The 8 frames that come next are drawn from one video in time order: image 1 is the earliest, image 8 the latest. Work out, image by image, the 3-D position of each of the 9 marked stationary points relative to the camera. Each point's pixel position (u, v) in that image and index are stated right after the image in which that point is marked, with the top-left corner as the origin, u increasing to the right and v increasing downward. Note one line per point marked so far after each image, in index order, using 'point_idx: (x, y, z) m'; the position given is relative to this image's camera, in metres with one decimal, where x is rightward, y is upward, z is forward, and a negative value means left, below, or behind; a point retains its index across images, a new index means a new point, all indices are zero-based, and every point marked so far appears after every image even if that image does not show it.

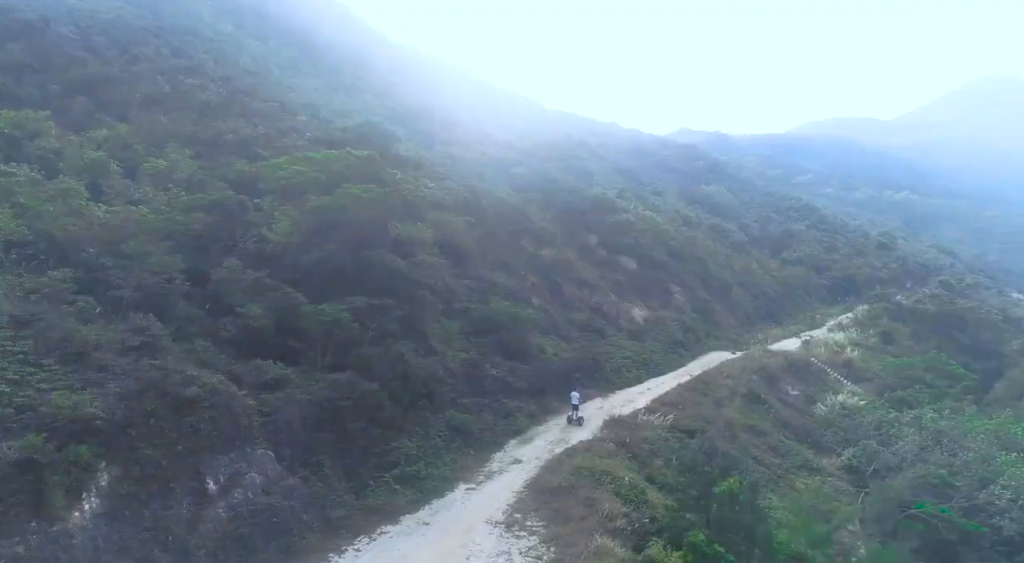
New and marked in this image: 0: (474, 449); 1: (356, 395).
0: (-0.7, -3.2, +12.8) m
1: (-2.7, -1.9, +11.2) m
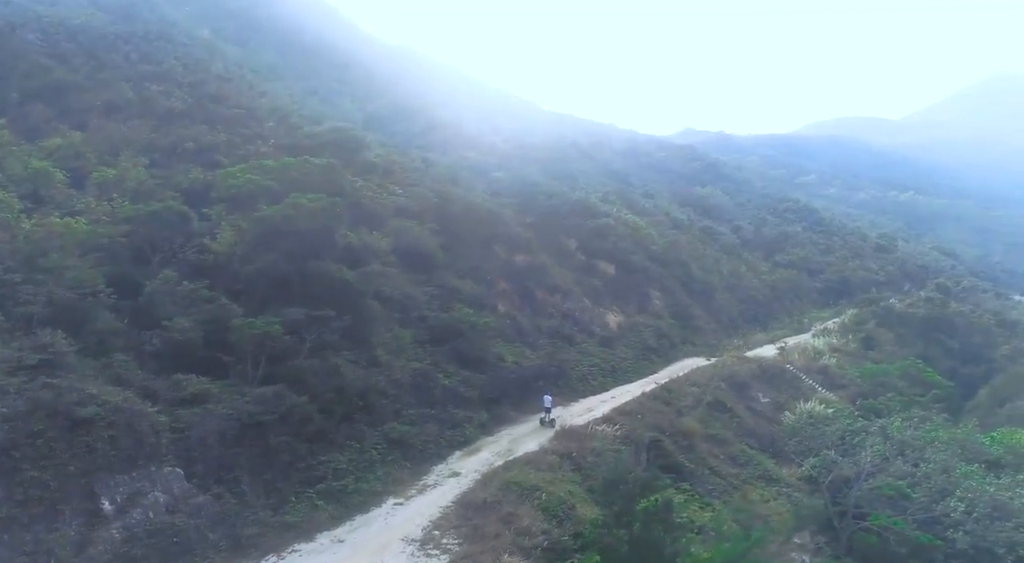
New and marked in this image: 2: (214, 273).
0: (-1.9, -3.5, +12.7) m
1: (-3.9, -2.1, +11.1) m
2: (-6.1, +0.2, +13.5) m
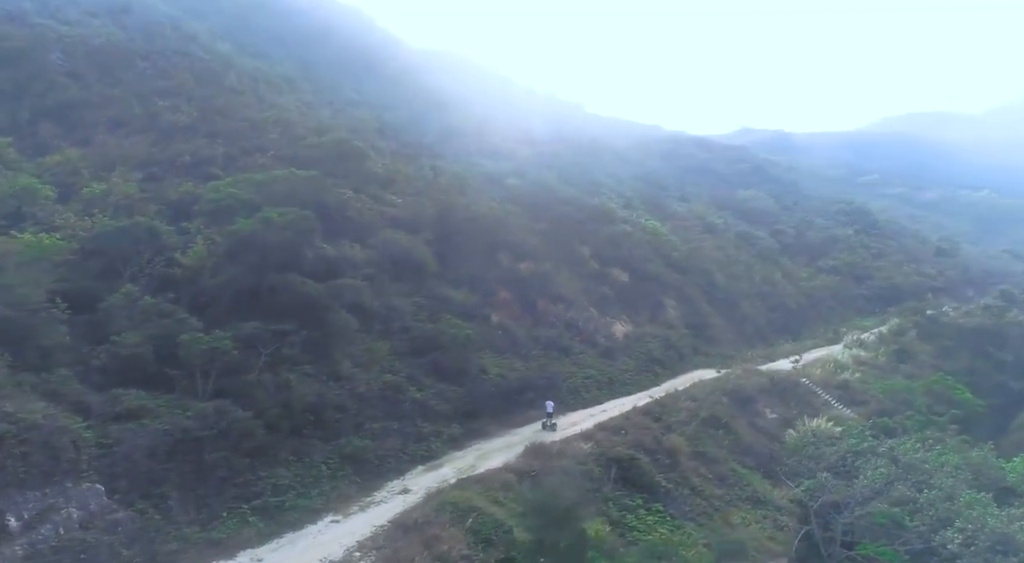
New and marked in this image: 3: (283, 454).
0: (-2.8, -3.8, +12.7) m
1: (-4.9, -2.4, +11.2) m
2: (-6.9, -0.1, +13.8) m
3: (-4.1, -3.1, +11.8) m
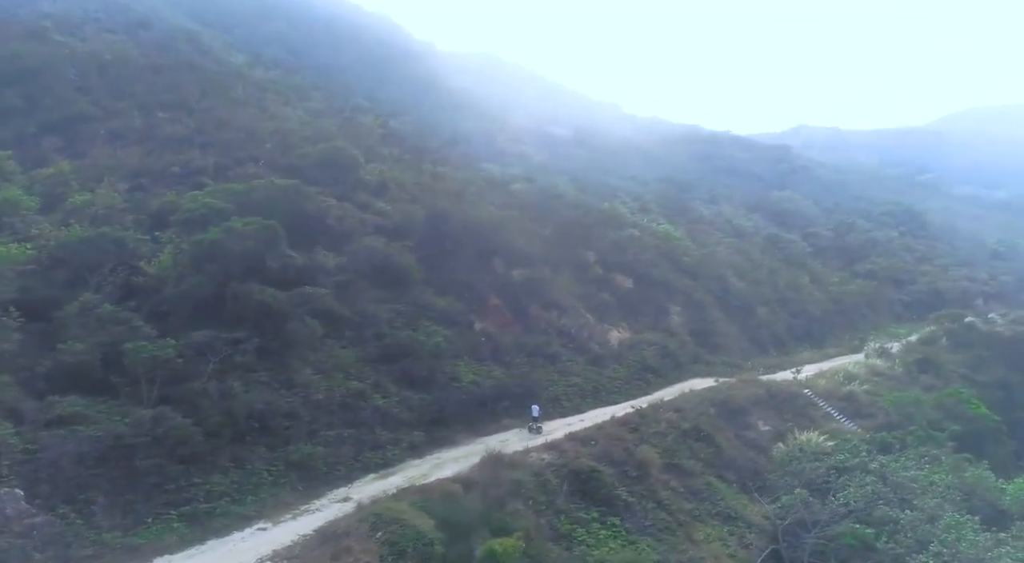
0: (-4.0, -4.0, +12.8) m
1: (-6.2, -2.6, +11.5) m
2: (-8.0, -0.3, +14.3) m
3: (-5.3, -3.3, +12.0) m
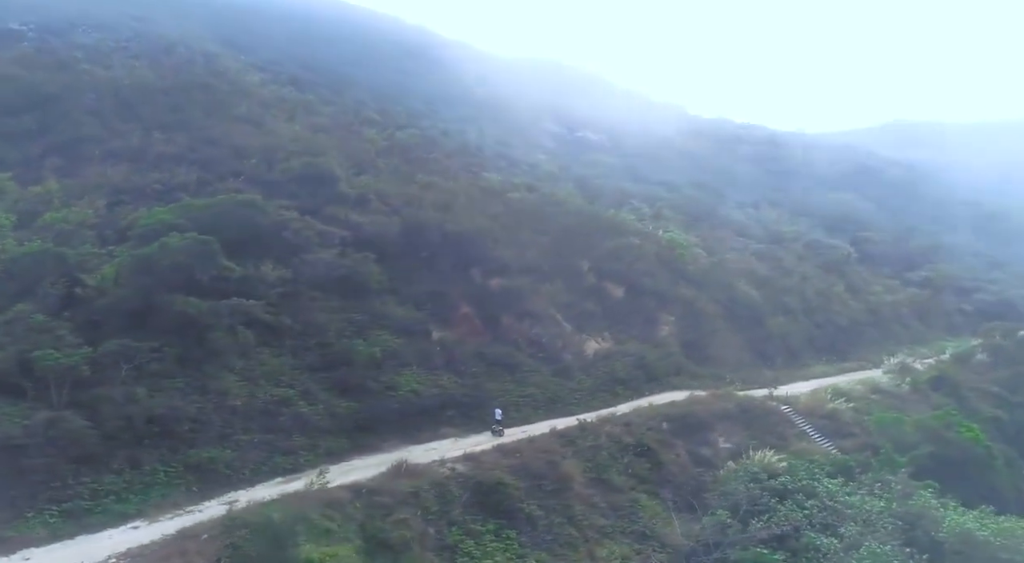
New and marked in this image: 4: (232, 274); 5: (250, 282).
0: (-6.4, -4.2, +13.6) m
1: (-8.7, -2.9, +12.6) m
2: (-10.2, -0.6, +15.6) m
3: (-7.8, -3.5, +13.0) m
4: (-8.0, +0.2, +18.2) m
5: (-7.5, 0.0, +18.5) m
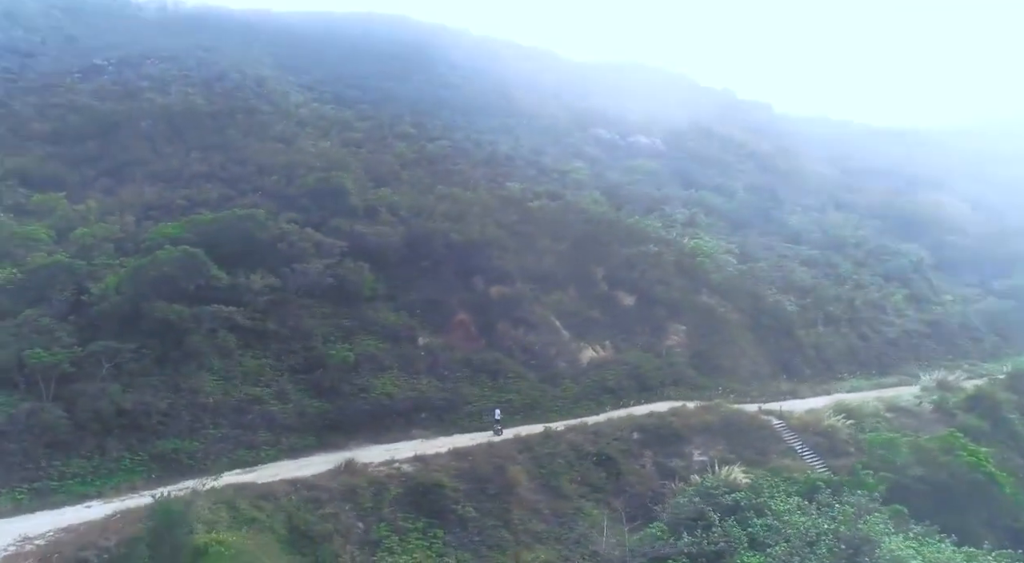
0: (-8.1, -4.5, +15.3) m
1: (-10.6, -3.1, +14.7) m
2: (-11.6, -0.8, +17.8) m
3: (-9.6, -3.7, +14.9) m
4: (-9.0, -0.1, +20.2) m
5: (-8.5, -0.3, +20.3) m
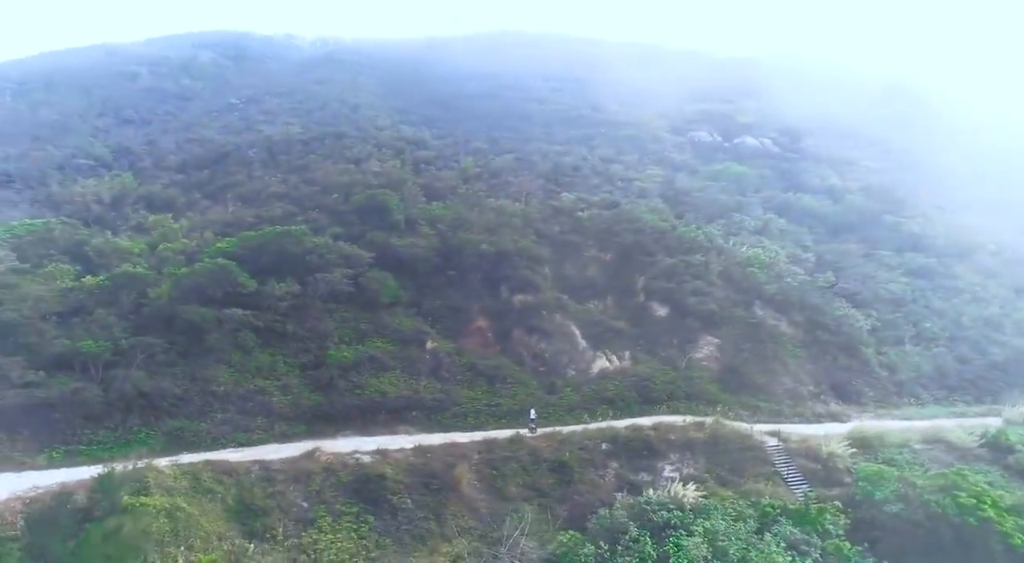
0: (-9.8, -4.7, +18.7) m
1: (-12.4, -3.3, +18.8) m
2: (-12.5, -1.0, +22.1) m
3: (-11.4, -4.0, +18.7) m
4: (-9.4, -0.3, +23.6) m
5: (-8.9, -0.5, +23.7) m
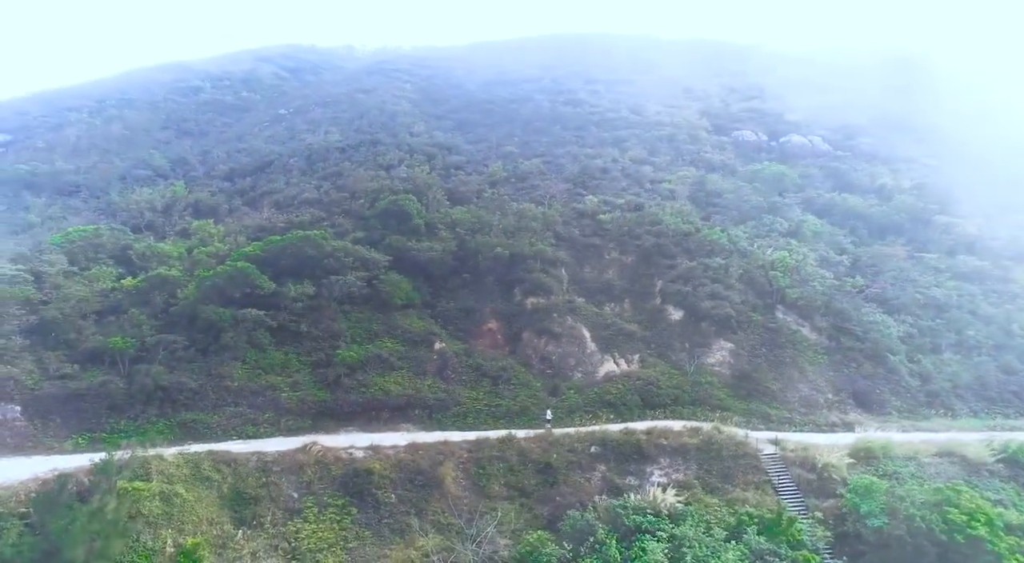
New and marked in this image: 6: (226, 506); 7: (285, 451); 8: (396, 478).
0: (-10.2, -4.7, +20.2) m
1: (-12.7, -3.3, +20.5) m
2: (-12.4, -1.1, +23.8) m
3: (-11.7, -4.0, +20.4) m
4: (-9.2, -0.4, +25.1) m
5: (-8.7, -0.6, +25.0) m
6: (-7.4, -5.8, +17.2) m
7: (-6.8, -5.0, +19.5) m
8: (-3.3, -5.6, +18.8) m
